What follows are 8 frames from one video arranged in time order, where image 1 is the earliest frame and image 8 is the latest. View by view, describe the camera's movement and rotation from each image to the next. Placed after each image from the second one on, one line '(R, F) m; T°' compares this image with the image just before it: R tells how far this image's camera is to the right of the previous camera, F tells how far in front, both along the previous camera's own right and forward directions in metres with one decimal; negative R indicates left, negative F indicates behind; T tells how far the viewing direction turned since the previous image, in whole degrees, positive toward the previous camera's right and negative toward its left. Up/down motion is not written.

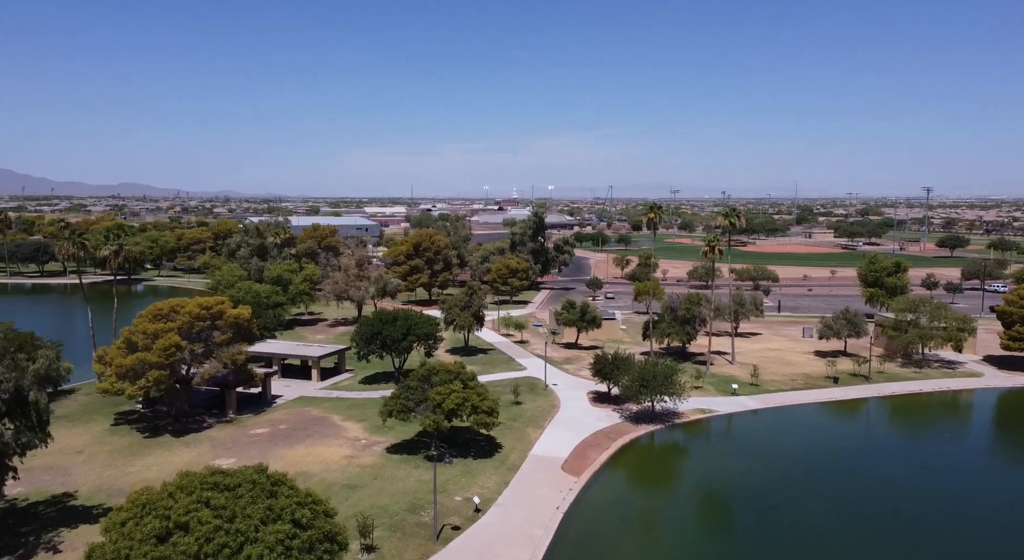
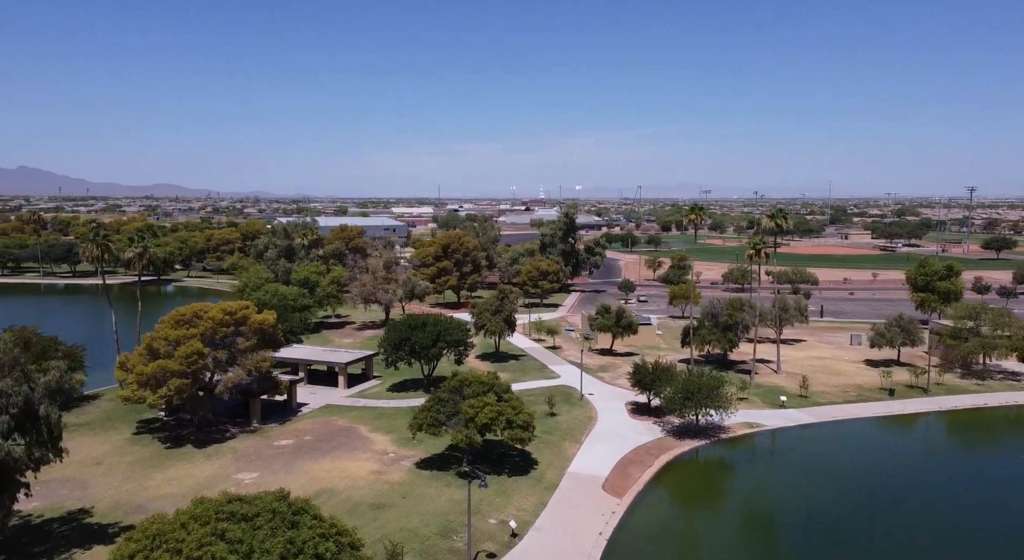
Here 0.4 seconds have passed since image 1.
(-0.5, +2.0) m; -2°
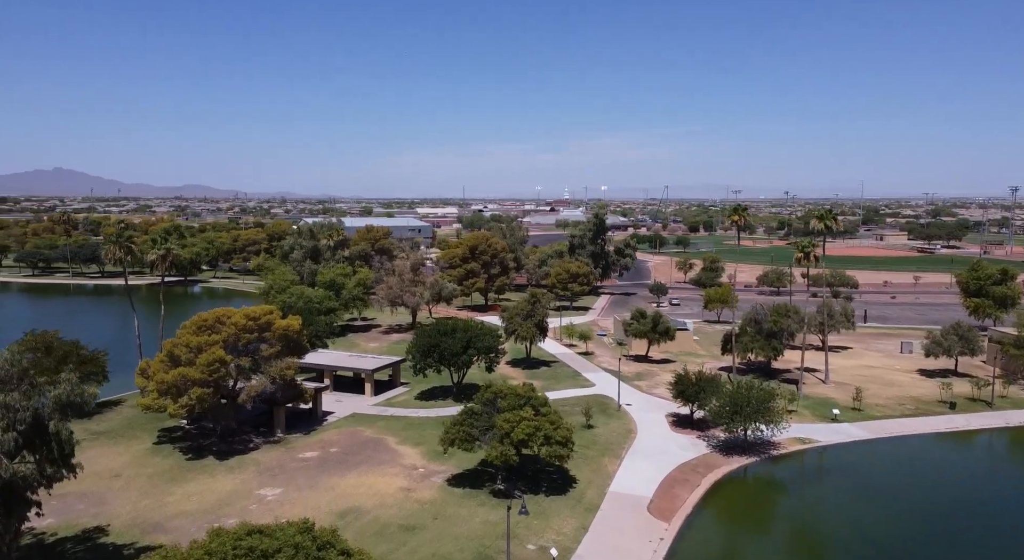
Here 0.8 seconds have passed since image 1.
(-0.6, +2.0) m; -2°
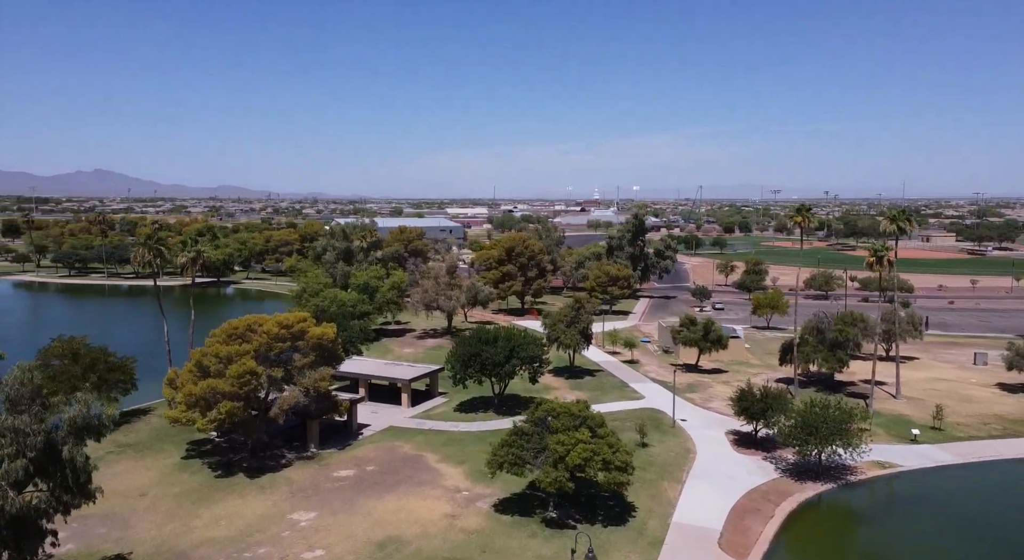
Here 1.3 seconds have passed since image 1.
(-1.0, +2.6) m; -2°
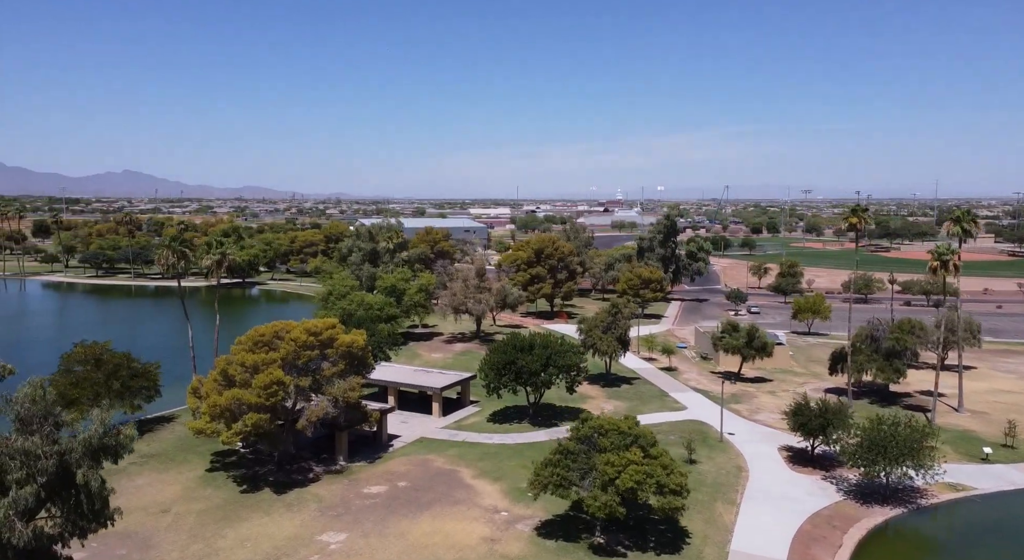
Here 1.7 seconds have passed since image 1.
(-0.8, +1.9) m; -2°
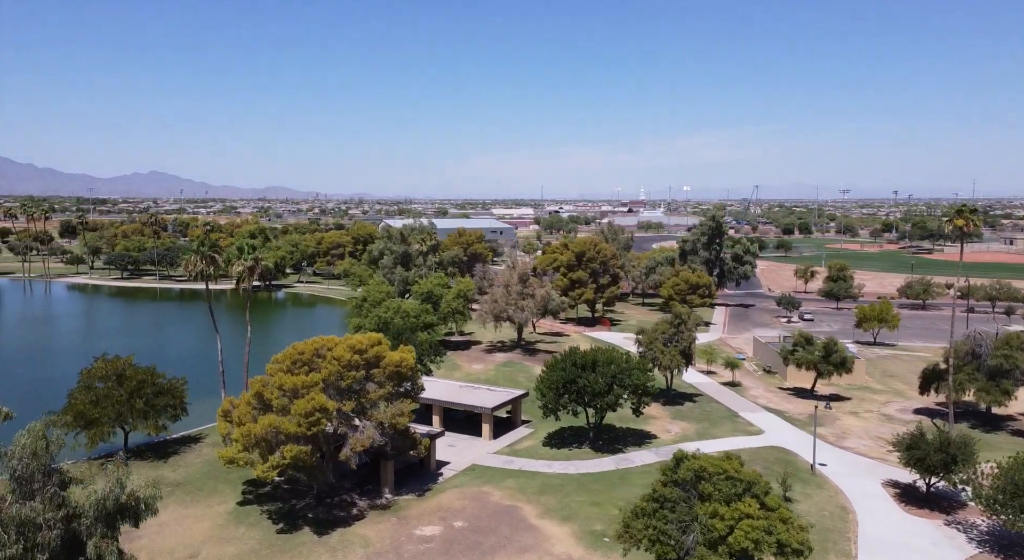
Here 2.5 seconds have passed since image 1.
(-2.0, +3.9) m; -2°
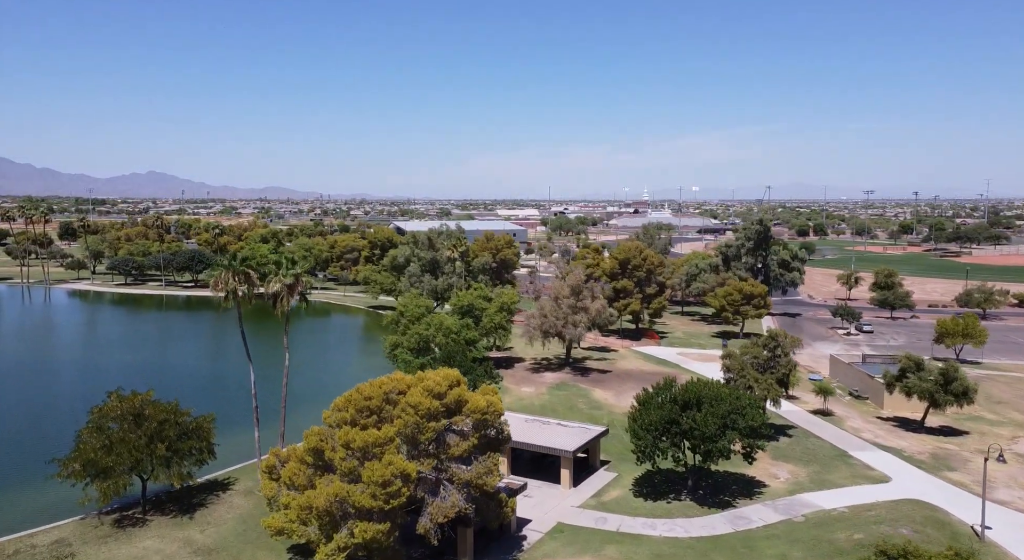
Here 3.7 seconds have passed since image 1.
(-3.8, +5.6) m; 0°
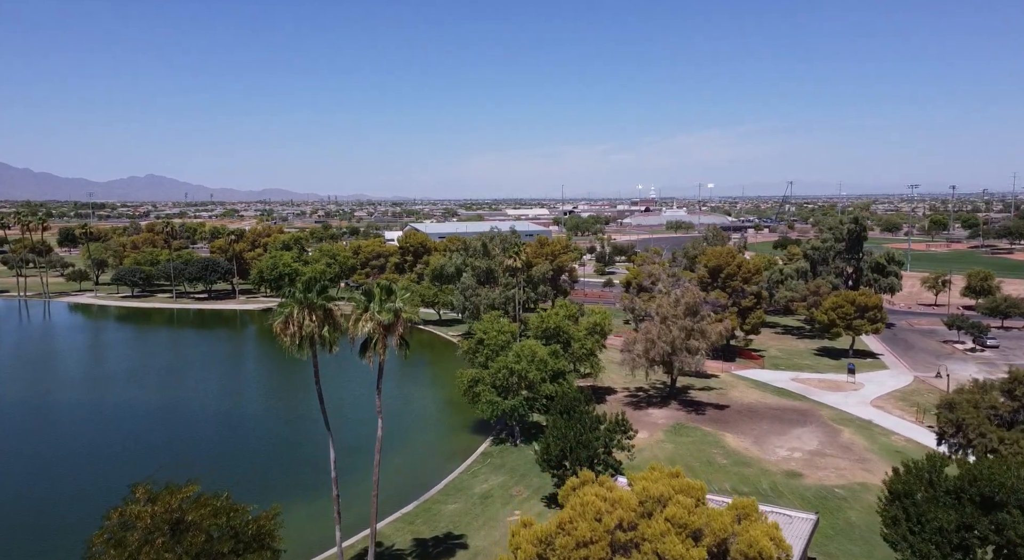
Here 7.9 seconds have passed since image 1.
(-6.0, +9.8) m; 0°
